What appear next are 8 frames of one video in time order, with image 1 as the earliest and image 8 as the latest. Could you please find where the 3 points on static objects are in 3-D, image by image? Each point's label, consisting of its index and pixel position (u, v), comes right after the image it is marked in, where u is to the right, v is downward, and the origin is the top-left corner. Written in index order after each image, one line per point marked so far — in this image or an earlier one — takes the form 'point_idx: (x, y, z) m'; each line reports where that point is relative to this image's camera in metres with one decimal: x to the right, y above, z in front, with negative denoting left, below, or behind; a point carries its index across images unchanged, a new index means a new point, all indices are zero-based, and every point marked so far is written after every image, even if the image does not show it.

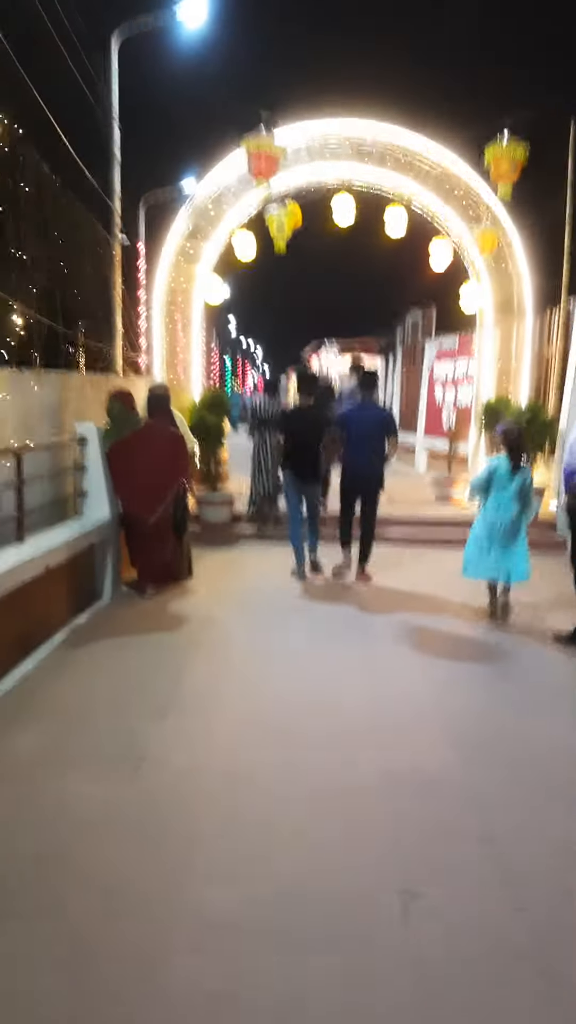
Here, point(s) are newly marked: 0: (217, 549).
0: (-0.8, -0.4, +9.4) m
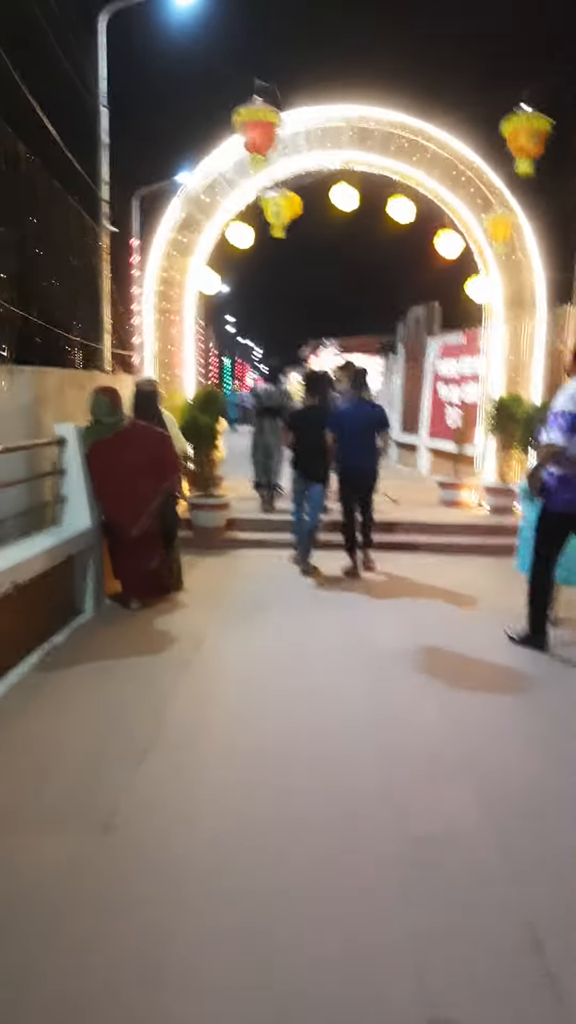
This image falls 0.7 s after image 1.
0: (-0.8, -0.5, +8.8) m
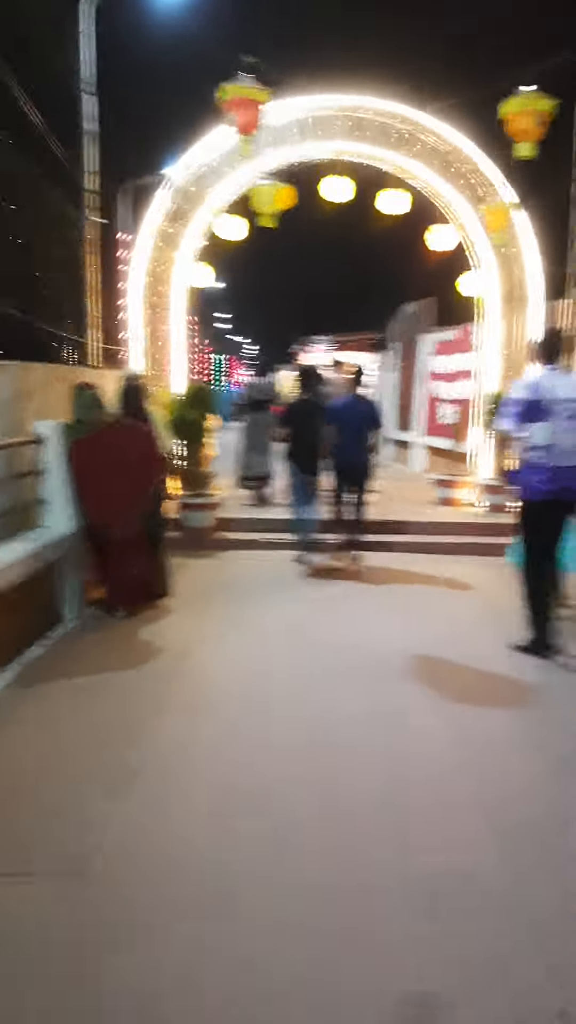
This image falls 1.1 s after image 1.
0: (-0.9, -0.5, +8.5) m
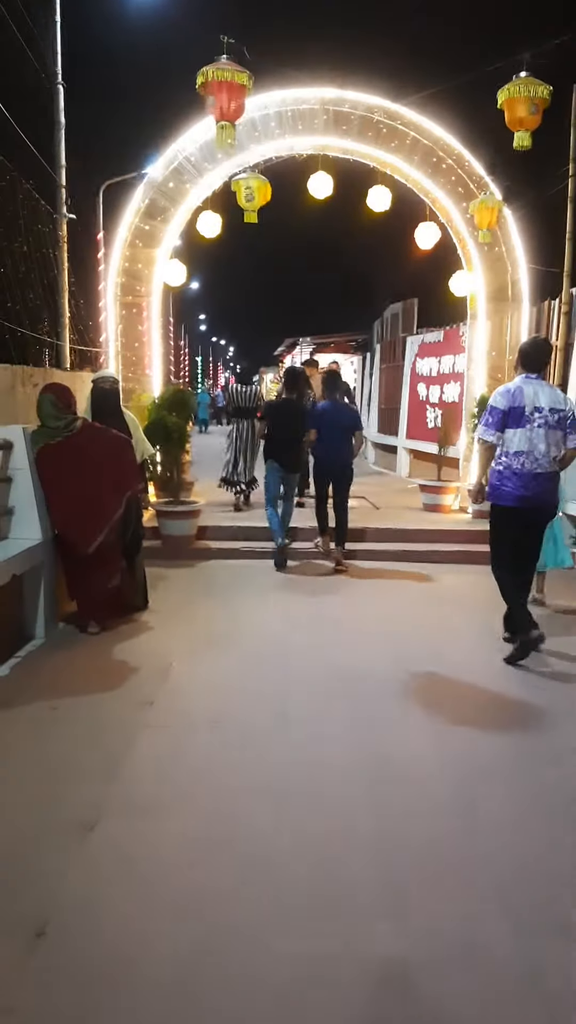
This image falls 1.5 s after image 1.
0: (-1.1, -0.6, +8.1) m
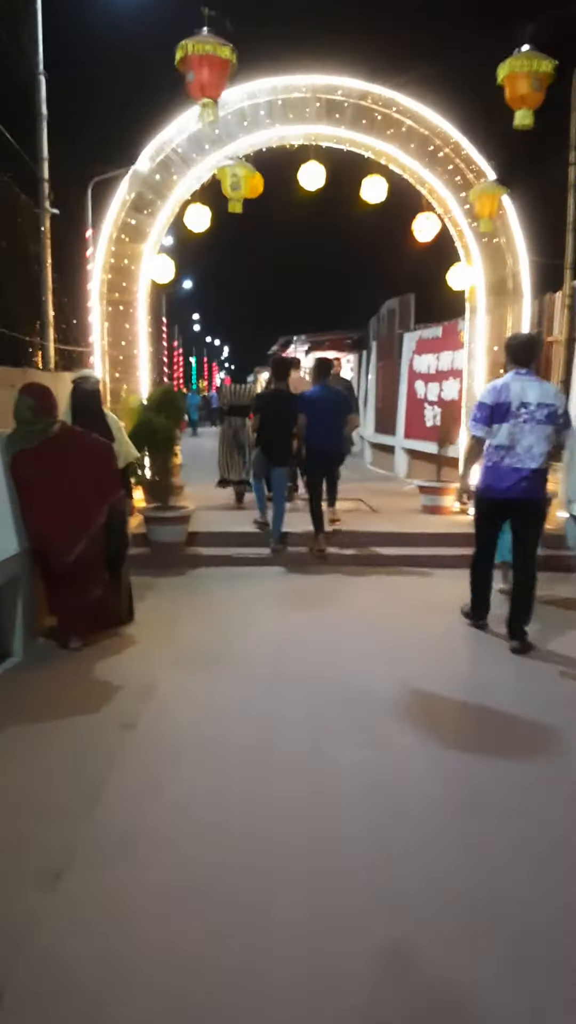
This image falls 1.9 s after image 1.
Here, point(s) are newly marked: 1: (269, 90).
0: (-1.1, -0.6, +7.8) m
1: (-0.2, +4.8, +9.3) m
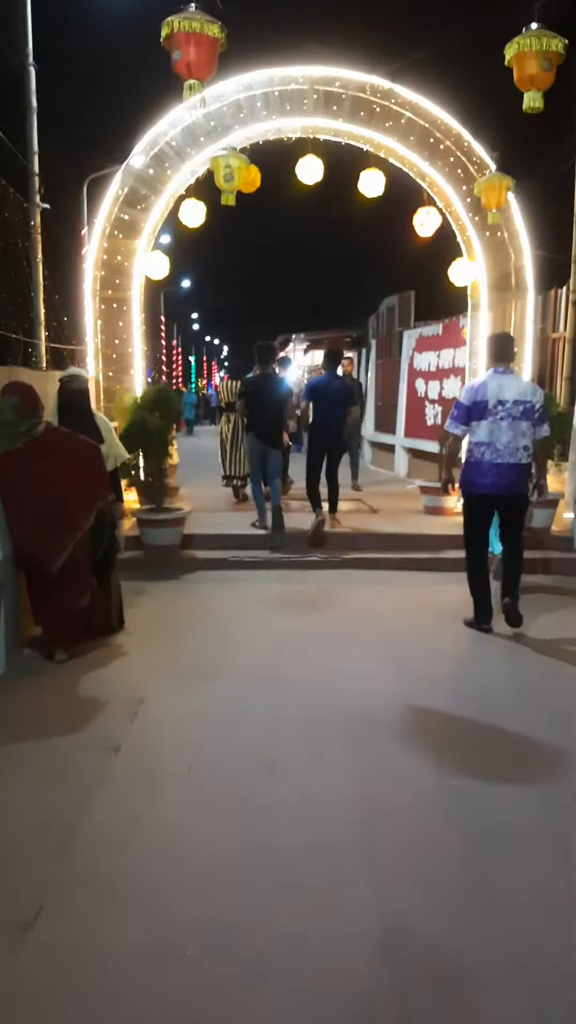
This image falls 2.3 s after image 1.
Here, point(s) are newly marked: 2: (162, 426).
0: (-1.2, -0.6, +7.6) m
1: (-0.3, +4.8, +9.0) m
2: (-1.3, +0.9, +8.1) m
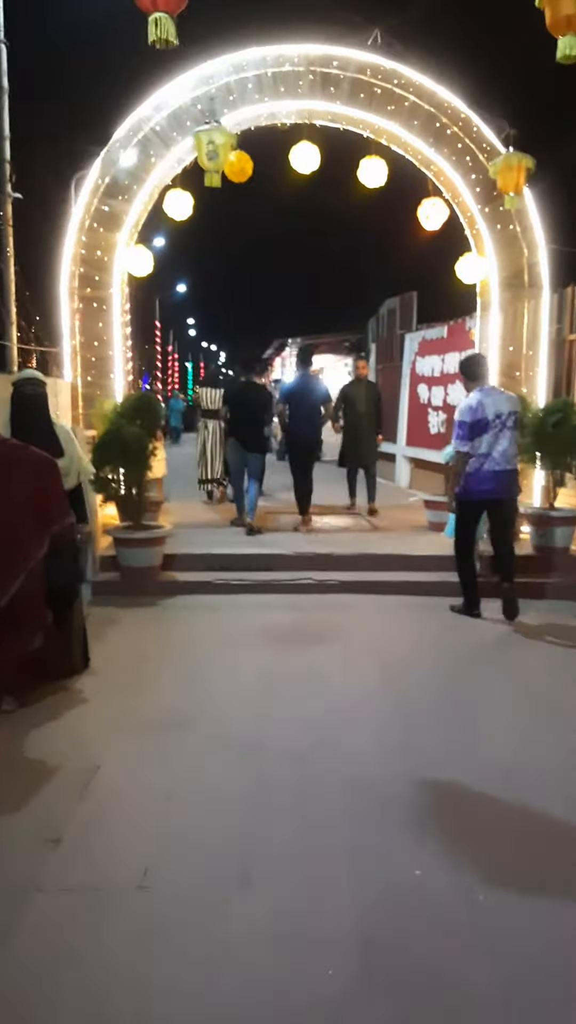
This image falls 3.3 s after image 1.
0: (-1.2, -0.8, +6.8) m
1: (-0.3, +4.6, +8.3) m
2: (-1.3, +0.7, +7.4) m
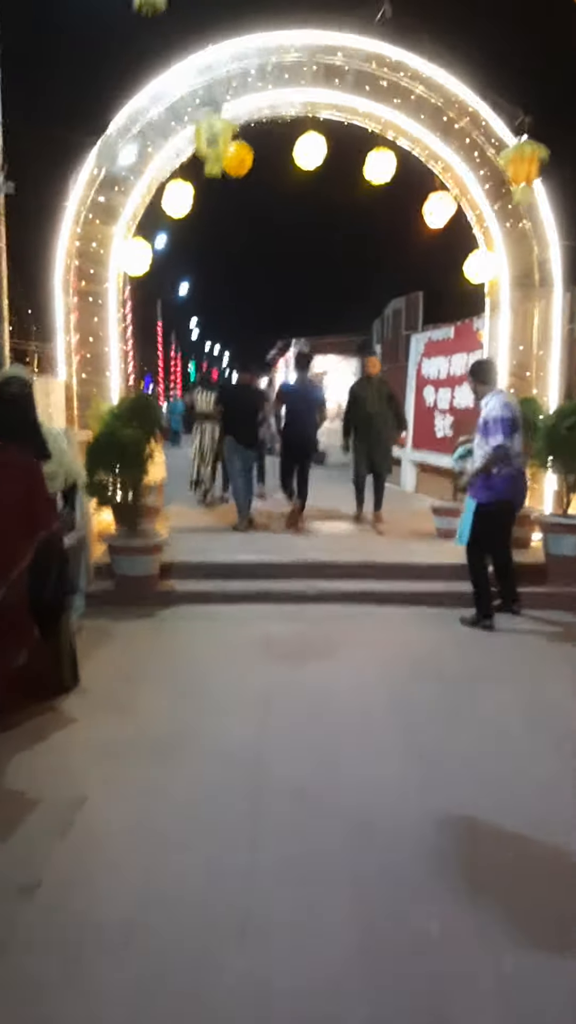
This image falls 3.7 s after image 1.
0: (-1.2, -0.8, +6.5) m
1: (-0.3, +4.5, +8.0) m
2: (-1.3, +0.6, +7.1) m
